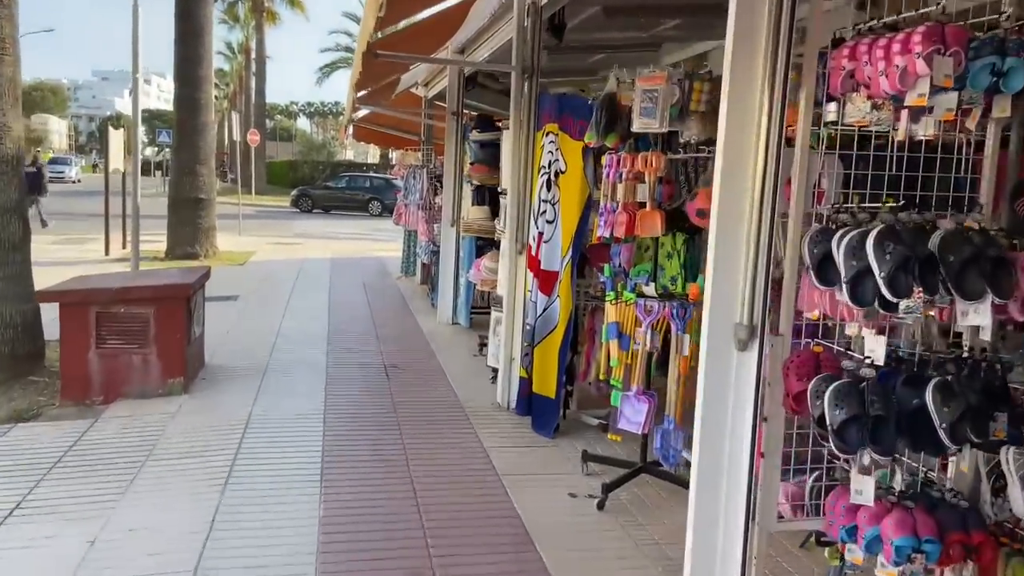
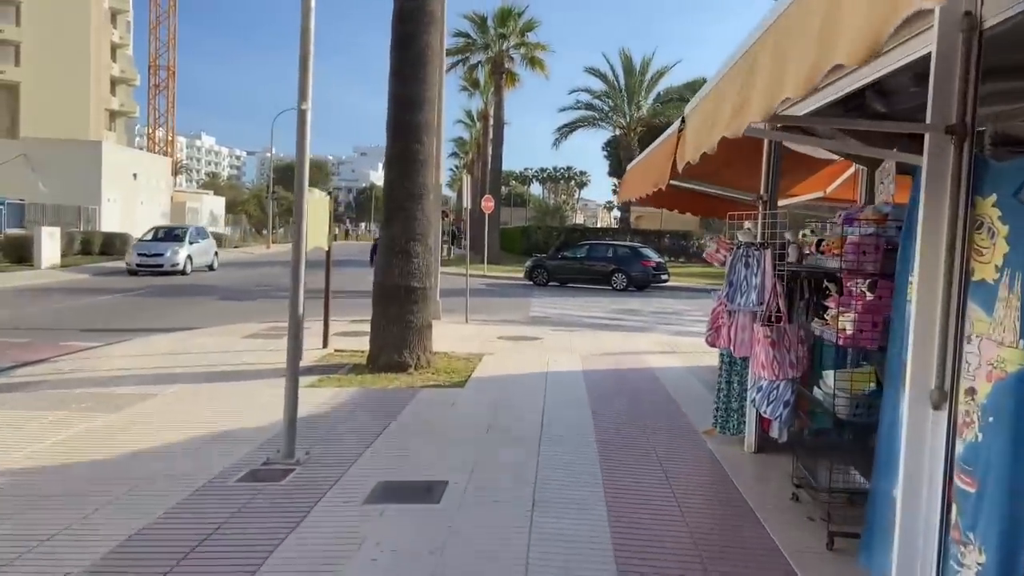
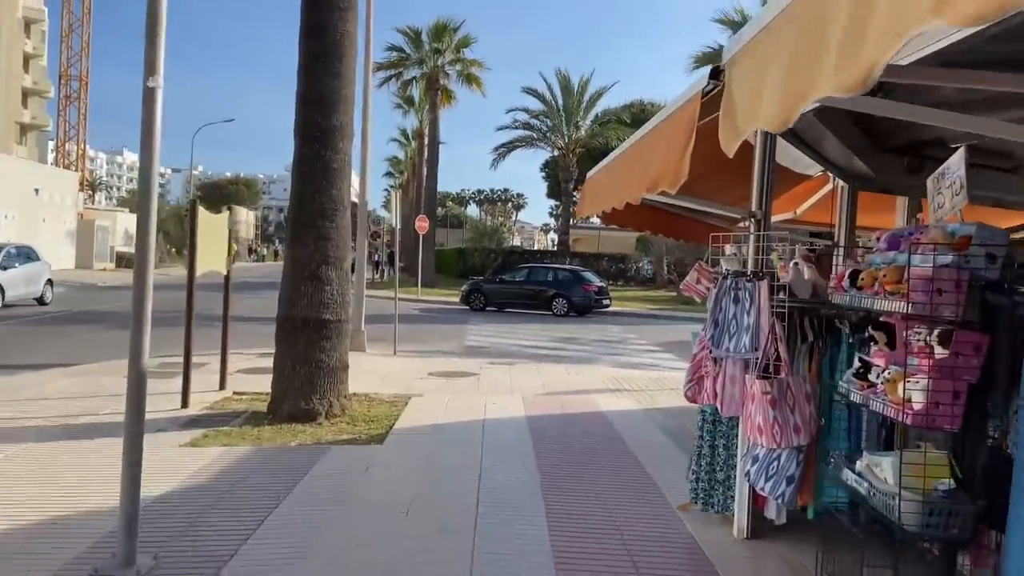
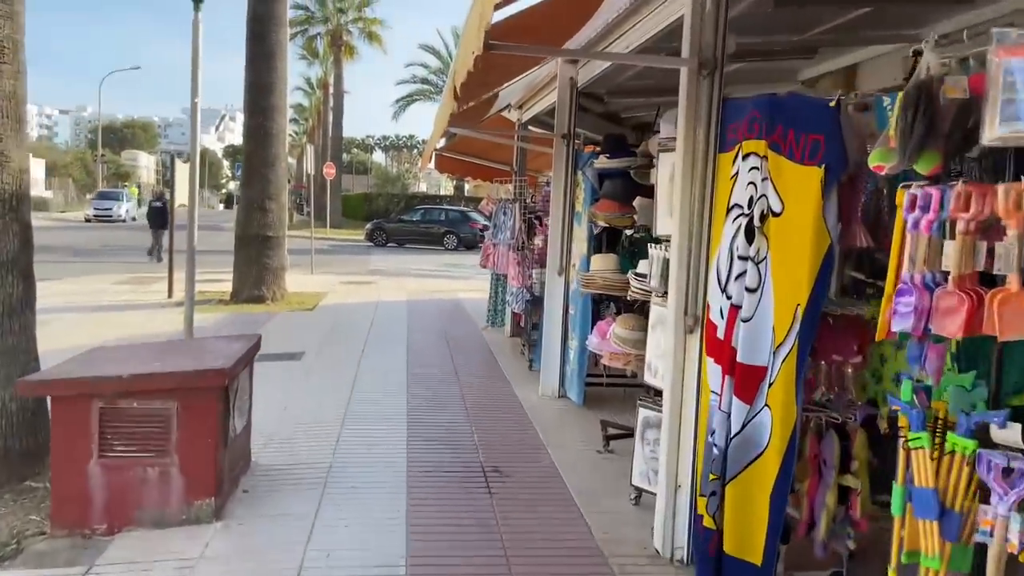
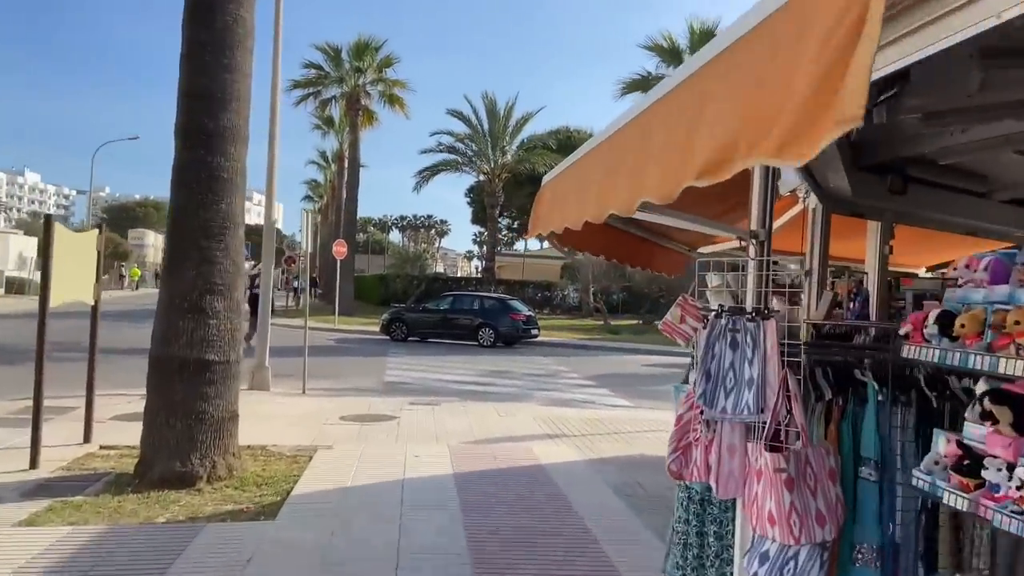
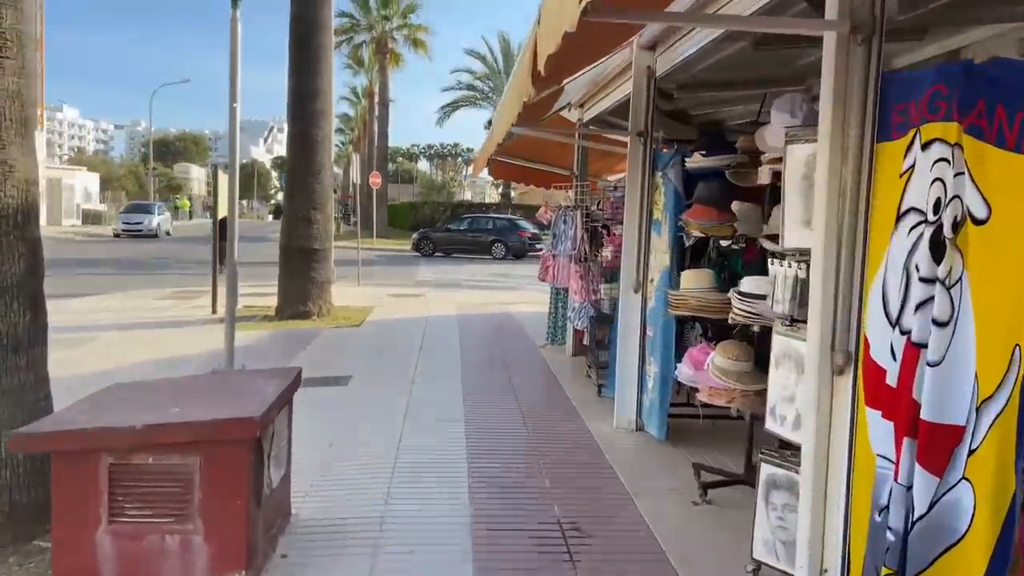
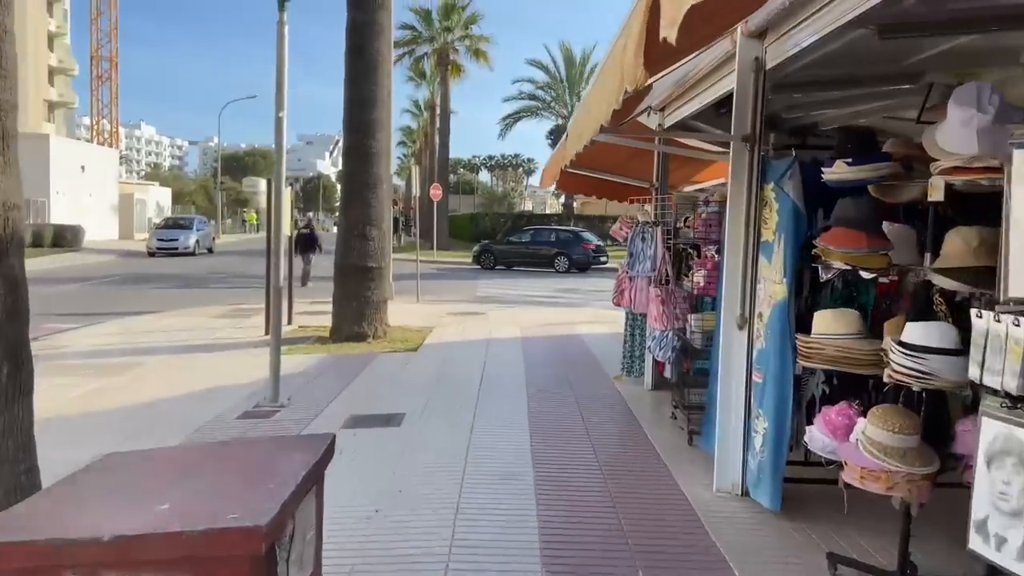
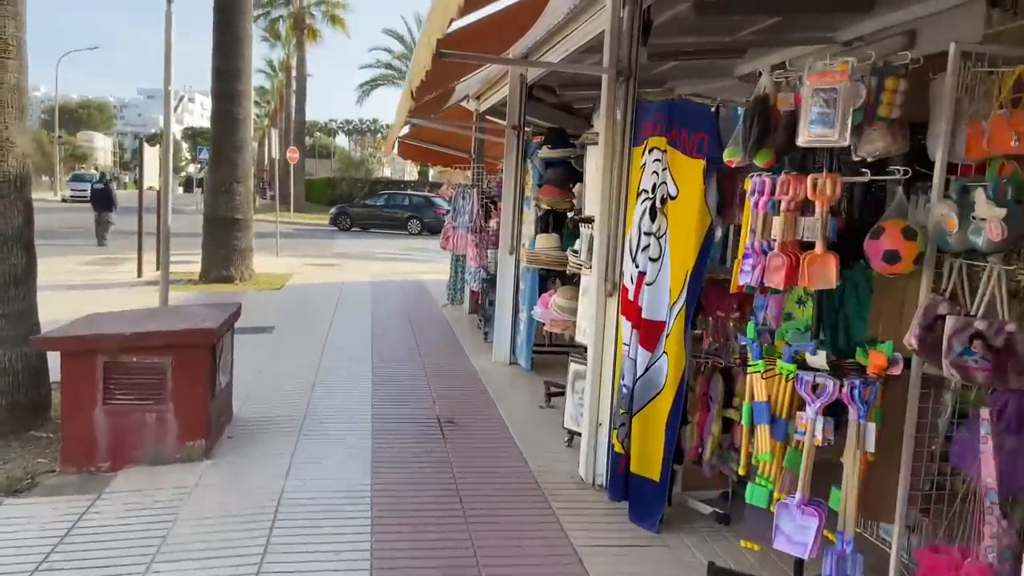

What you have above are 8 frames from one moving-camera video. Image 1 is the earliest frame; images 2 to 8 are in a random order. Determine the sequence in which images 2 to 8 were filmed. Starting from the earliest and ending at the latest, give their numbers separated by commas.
8, 4, 6, 7, 2, 3, 5
